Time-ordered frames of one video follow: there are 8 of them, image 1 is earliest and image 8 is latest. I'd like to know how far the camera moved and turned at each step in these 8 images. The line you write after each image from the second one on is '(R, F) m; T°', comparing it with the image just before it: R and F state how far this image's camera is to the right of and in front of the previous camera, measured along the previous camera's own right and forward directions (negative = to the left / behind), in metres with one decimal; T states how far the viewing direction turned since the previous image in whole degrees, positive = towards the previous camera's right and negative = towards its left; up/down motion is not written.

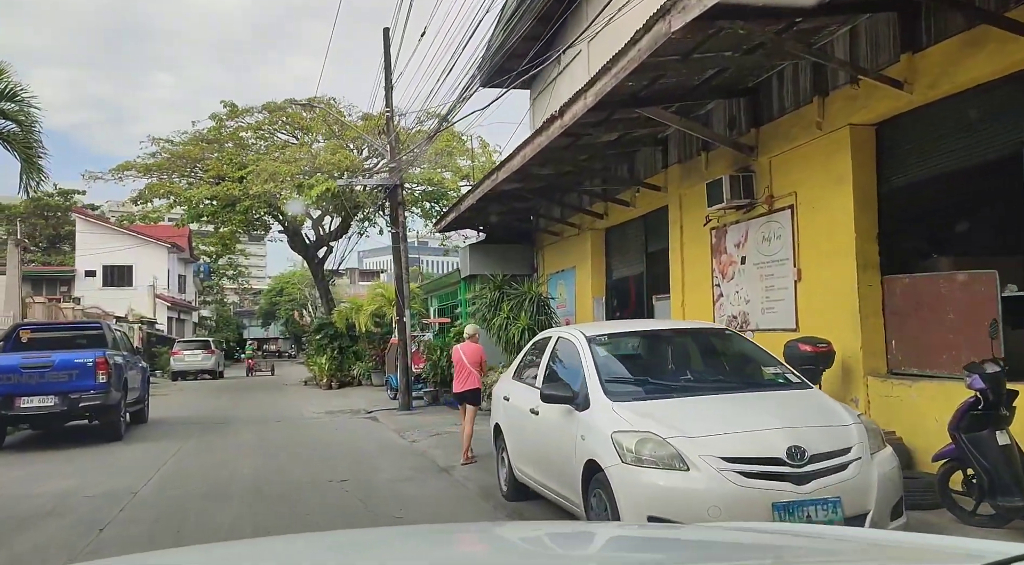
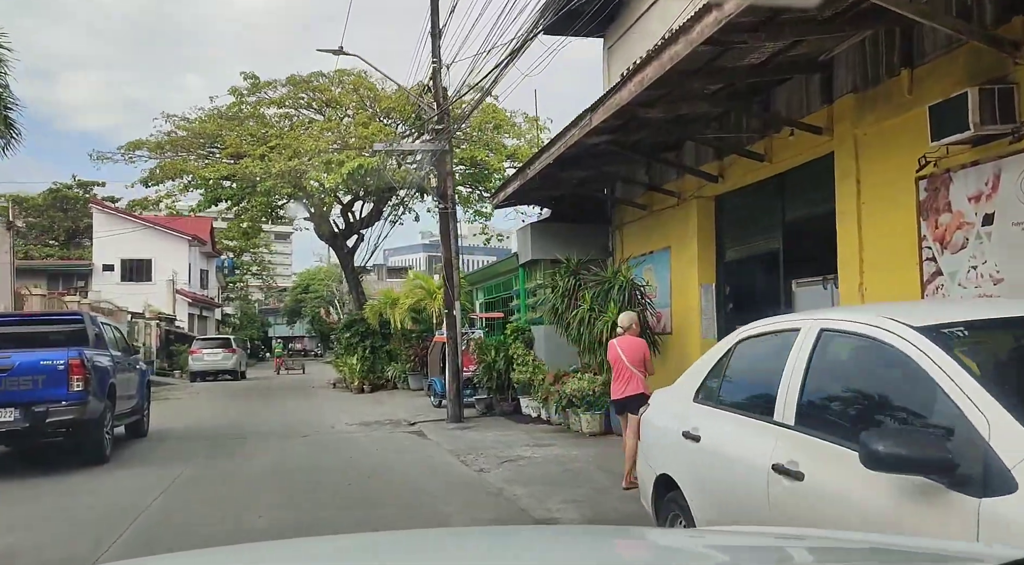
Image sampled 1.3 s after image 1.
(-0.8, +2.8) m; -2°
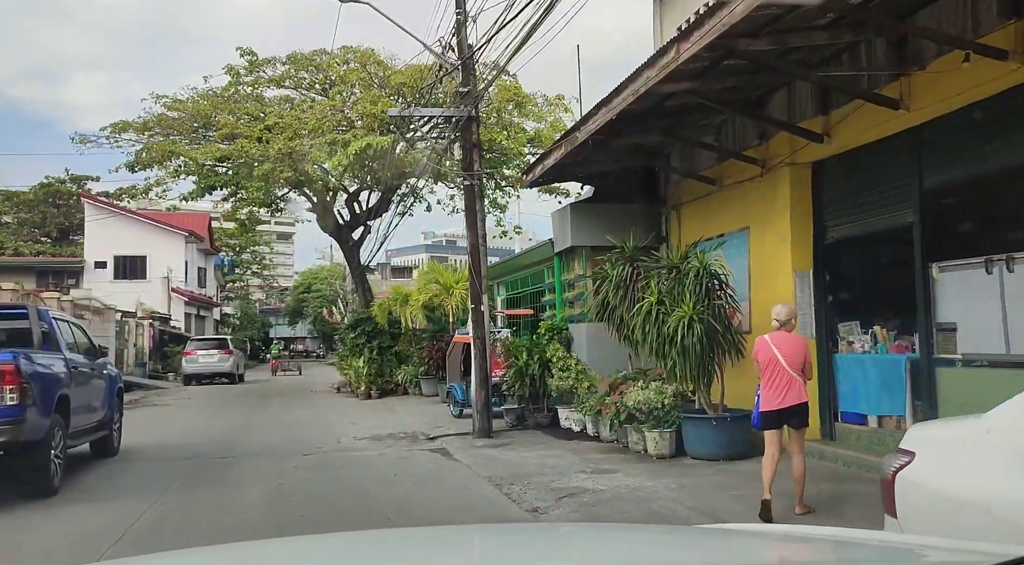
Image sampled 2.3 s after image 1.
(-0.5, +2.1) m; 0°
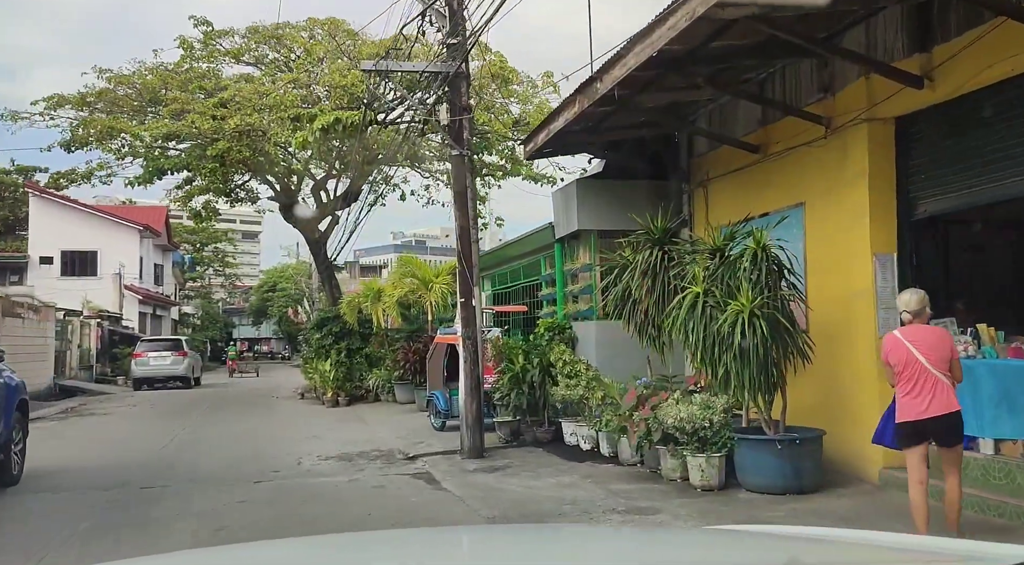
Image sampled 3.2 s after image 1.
(-0.3, +1.9) m; +2°
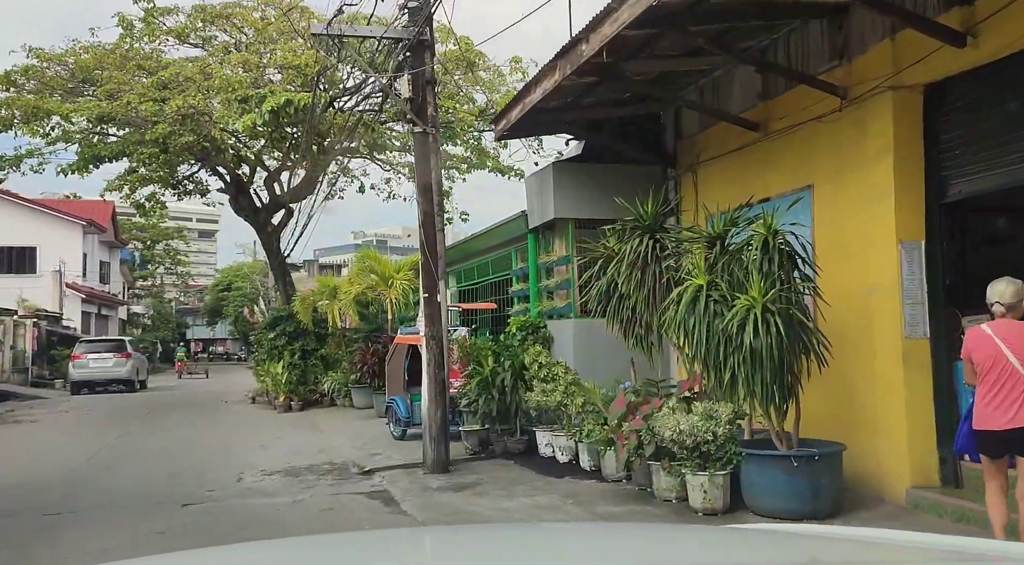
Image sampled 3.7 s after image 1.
(-0.1, +1.0) m; +3°
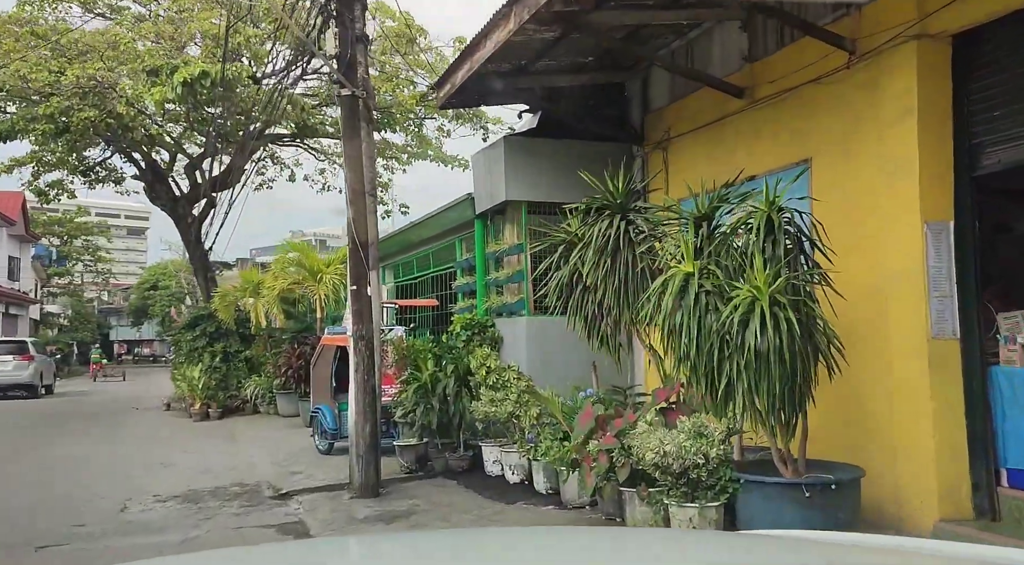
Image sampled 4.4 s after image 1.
(0.0, +1.3) m; +4°
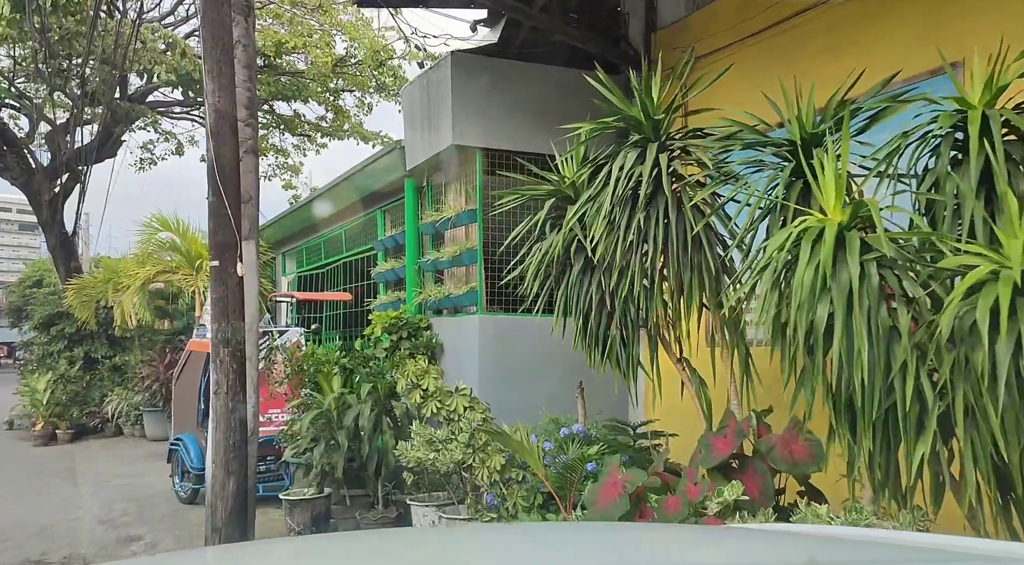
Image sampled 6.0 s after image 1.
(-0.2, +2.6) m; +6°
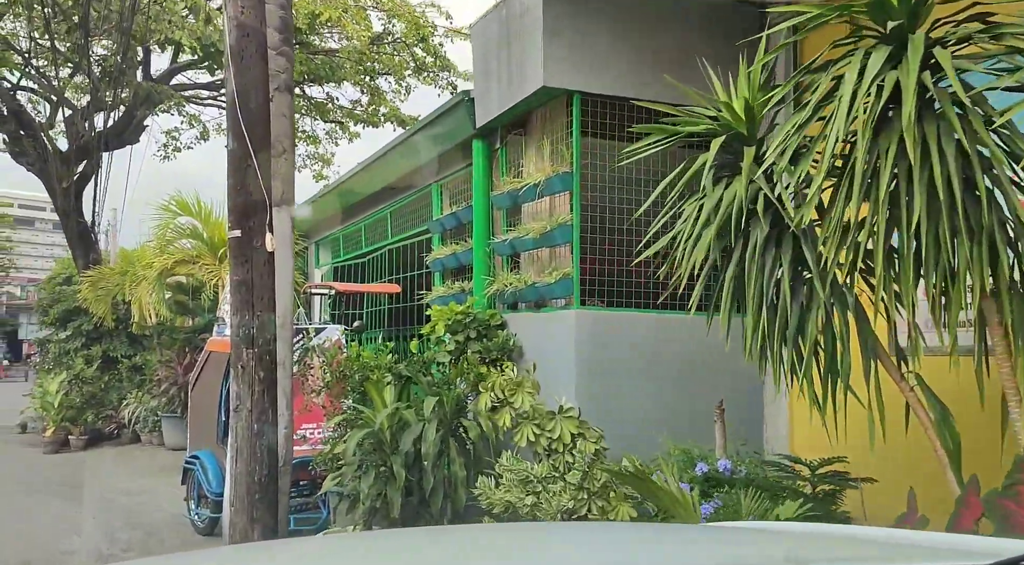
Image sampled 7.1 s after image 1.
(-0.5, +1.3) m; -2°
